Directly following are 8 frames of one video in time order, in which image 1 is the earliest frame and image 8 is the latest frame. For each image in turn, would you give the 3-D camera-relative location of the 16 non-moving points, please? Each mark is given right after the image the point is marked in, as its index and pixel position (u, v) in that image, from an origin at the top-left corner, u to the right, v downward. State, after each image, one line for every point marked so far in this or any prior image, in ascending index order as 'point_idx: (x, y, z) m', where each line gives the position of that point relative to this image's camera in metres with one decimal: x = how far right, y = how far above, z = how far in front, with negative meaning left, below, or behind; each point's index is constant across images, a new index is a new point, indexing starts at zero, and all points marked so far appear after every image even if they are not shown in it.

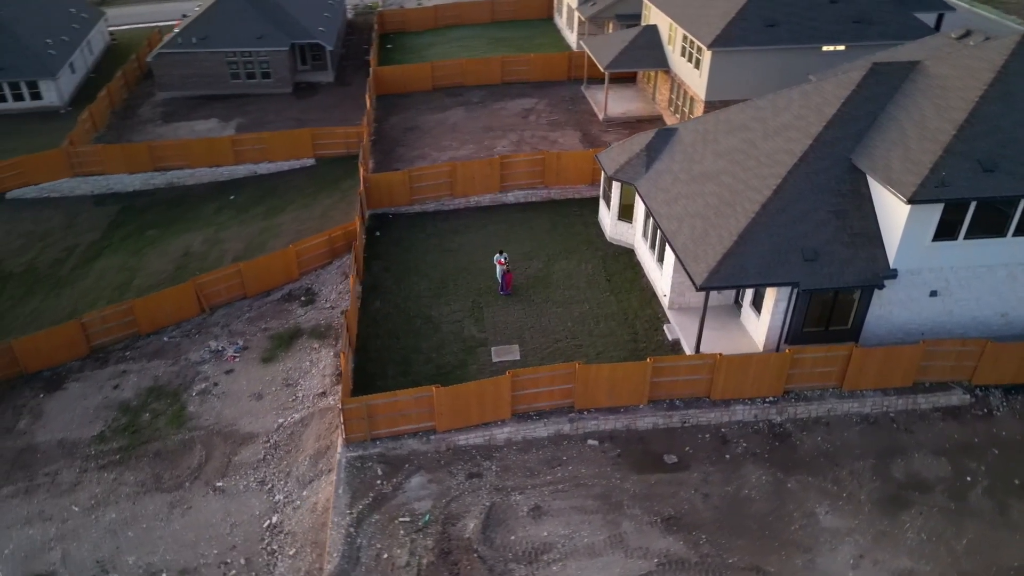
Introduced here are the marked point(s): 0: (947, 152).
0: (+10.7, +3.3, +18.5) m
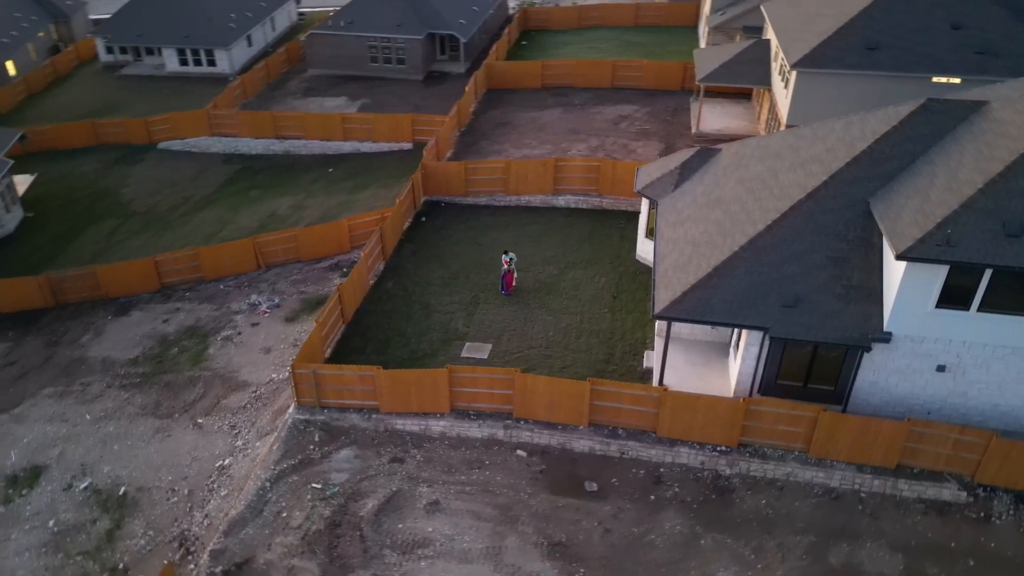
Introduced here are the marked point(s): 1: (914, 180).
0: (+9.6, +1.7, +15.9) m
1: (+9.4, +2.5, +17.6) m
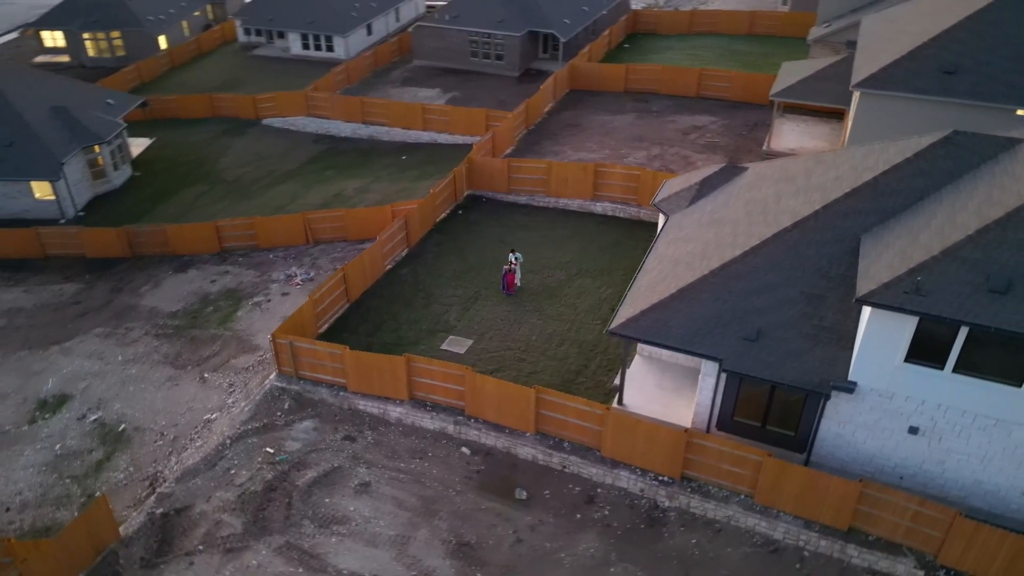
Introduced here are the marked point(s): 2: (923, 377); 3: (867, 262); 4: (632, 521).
0: (+8.2, +0.6, +14.2) m
1: (+8.4, +1.4, +15.9) m
2: (+8.0, -1.7, +14.8) m
3: (+7.2, +0.5, +15.4) m
4: (+2.7, -5.1, +16.7) m
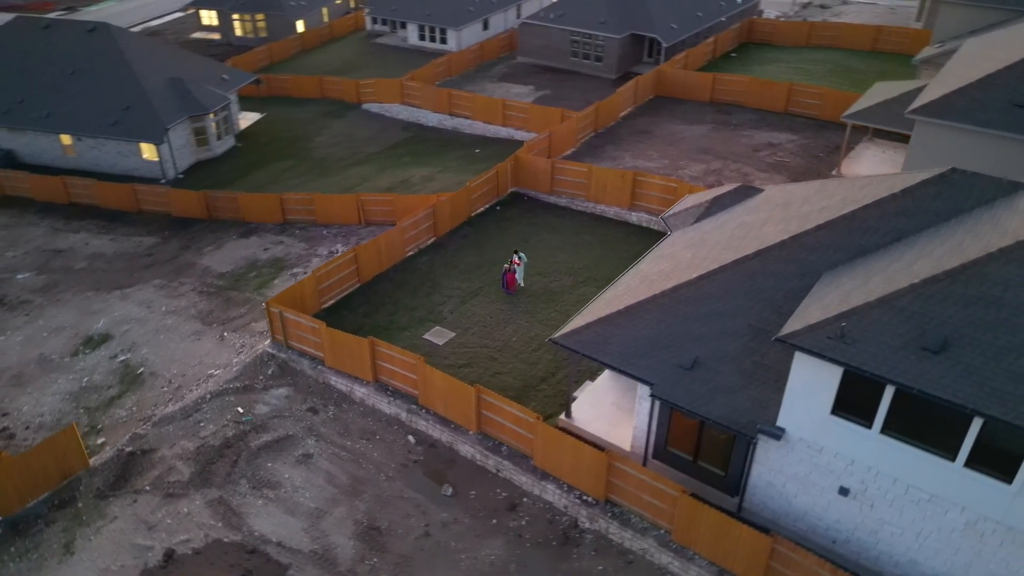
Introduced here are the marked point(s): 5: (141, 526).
0: (+6.3, -0.3, +12.7) m
1: (+6.9, +0.5, +14.3) m
2: (+6.0, -2.6, +13.4) m
3: (+5.6, -0.3, +14.1) m
4: (+0.7, -5.3, +16.3) m
5: (-8.2, -5.3, +16.7) m
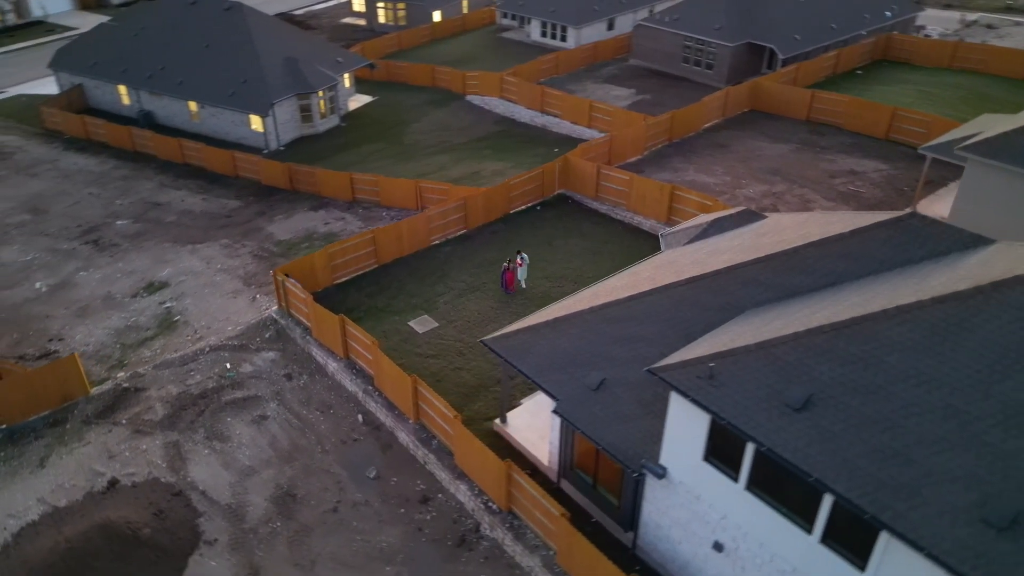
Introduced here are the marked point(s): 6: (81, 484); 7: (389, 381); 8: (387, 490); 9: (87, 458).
0: (+3.9, -0.9, +11.6) m
1: (+4.9, -0.3, +13.0) m
2: (+3.4, -3.2, +12.3) m
3: (+3.4, -0.9, +13.0) m
4: (-1.5, -5.3, +16.3) m
5: (-10.0, -4.1, +18.6) m
6: (-10.1, -4.6, +17.6) m
7: (-3.0, -2.3, +18.8) m
8: (-2.9, -4.6, +17.3) m
9: (-10.4, -4.2, +18.5) m
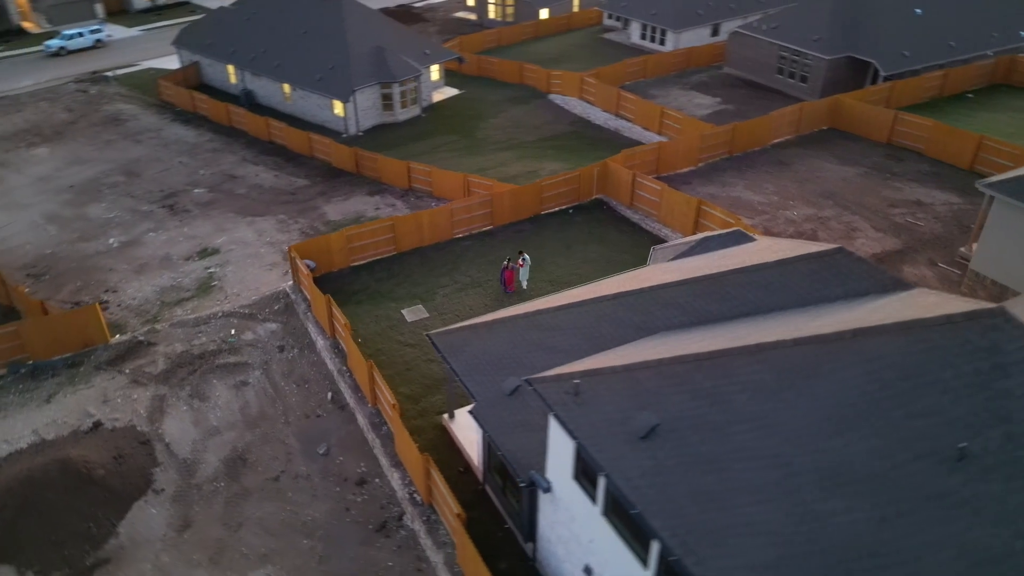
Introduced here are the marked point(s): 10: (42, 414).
0: (+1.7, -1.2, +11.0) m
1: (+3.0, -0.7, +12.2) m
2: (+1.1, -3.4, +11.8) m
3: (+1.5, -1.1, +12.6) m
4: (-3.2, -5.1, +16.7) m
5: (-11.0, -3.0, +20.3) m
6: (-11.3, -3.4, +19.4) m
7: (-4.0, -2.0, +19.3) m
8: (-4.3, -4.2, +17.9) m
9: (-11.4, -3.0, +20.3) m
10: (-12.3, -3.3, +19.8) m
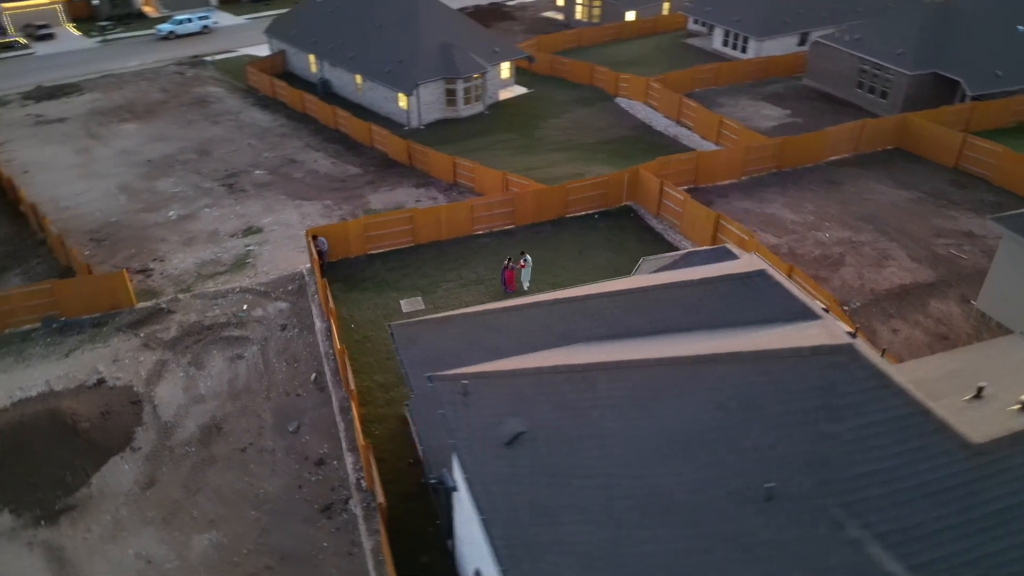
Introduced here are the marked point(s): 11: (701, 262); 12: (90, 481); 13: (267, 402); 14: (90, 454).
0: (0.0, -1.3, +10.9) m
1: (+1.5, -0.9, +11.9) m
2: (-0.7, -3.4, +11.8) m
3: (0.0, -1.2, +12.4) m
4: (-4.4, -4.7, +17.1) m
5: (-11.5, -2.0, +21.8) m
6: (-11.9, -2.5, +20.9) m
7: (-4.6, -1.6, +19.9) m
8: (-5.3, -3.8, +18.5) m
9: (-11.9, -2.0, +21.8) m
10: (-12.8, -2.2, +21.4) m
11: (+4.3, +0.6, +17.6) m
12: (-9.7, -4.4, +17.3) m
13: (-6.4, -3.0, +19.8) m
14: (-10.0, -3.9, +17.8) m
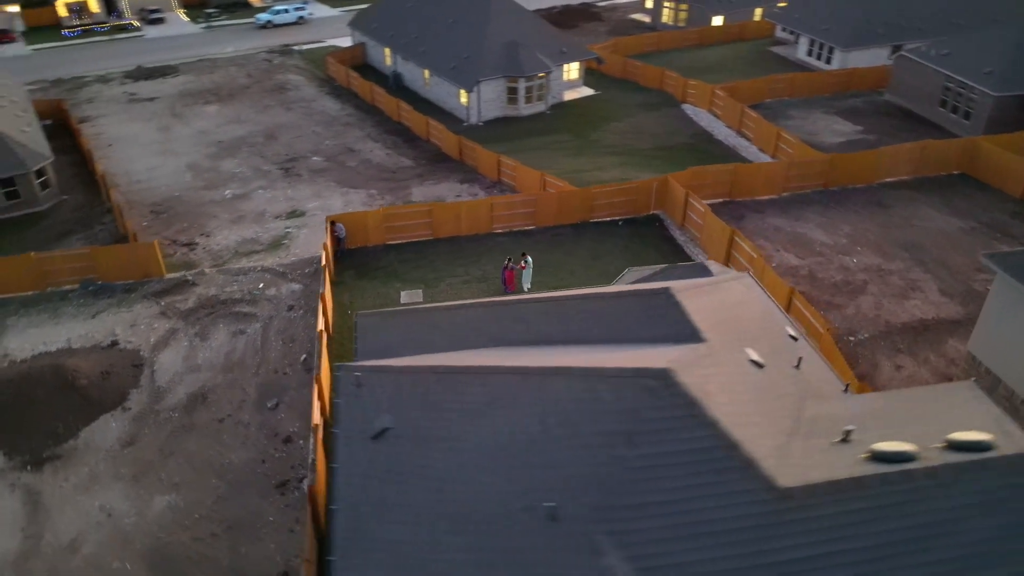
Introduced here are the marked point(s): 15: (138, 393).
0: (-1.7, -1.3, +10.9) m
1: (-0.1, -0.9, +11.7) m
2: (-2.4, -3.3, +11.9) m
3: (-1.4, -1.1, +12.5) m
4: (-5.5, -4.3, +17.7) m
5: (-11.7, -1.1, +23.2) m
6: (-12.3, -1.5, +22.4) m
7: (-5.1, -1.2, +20.4) m
8: (-6.1, -3.4, +19.2) m
9: (-12.1, -1.0, +23.3) m
10: (-13.1, -1.2, +23.1) m
11: (+3.6, +0.3, +17.0) m
12: (-10.7, -3.6, +18.6) m
13: (-7.0, -2.5, +20.6) m
14: (-10.9, -3.1, +19.2) m
15: (-9.9, -2.8, +20.0) m
